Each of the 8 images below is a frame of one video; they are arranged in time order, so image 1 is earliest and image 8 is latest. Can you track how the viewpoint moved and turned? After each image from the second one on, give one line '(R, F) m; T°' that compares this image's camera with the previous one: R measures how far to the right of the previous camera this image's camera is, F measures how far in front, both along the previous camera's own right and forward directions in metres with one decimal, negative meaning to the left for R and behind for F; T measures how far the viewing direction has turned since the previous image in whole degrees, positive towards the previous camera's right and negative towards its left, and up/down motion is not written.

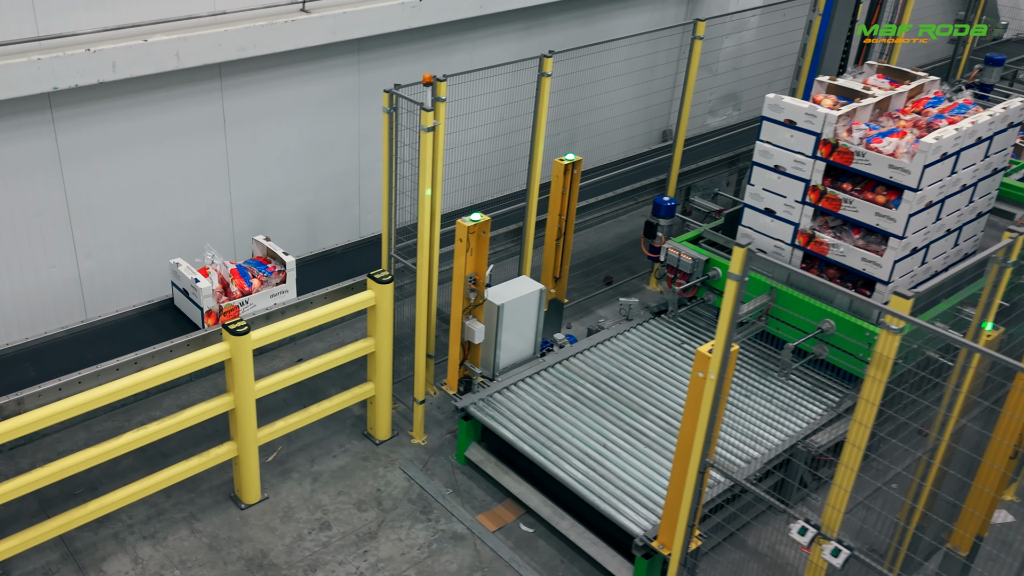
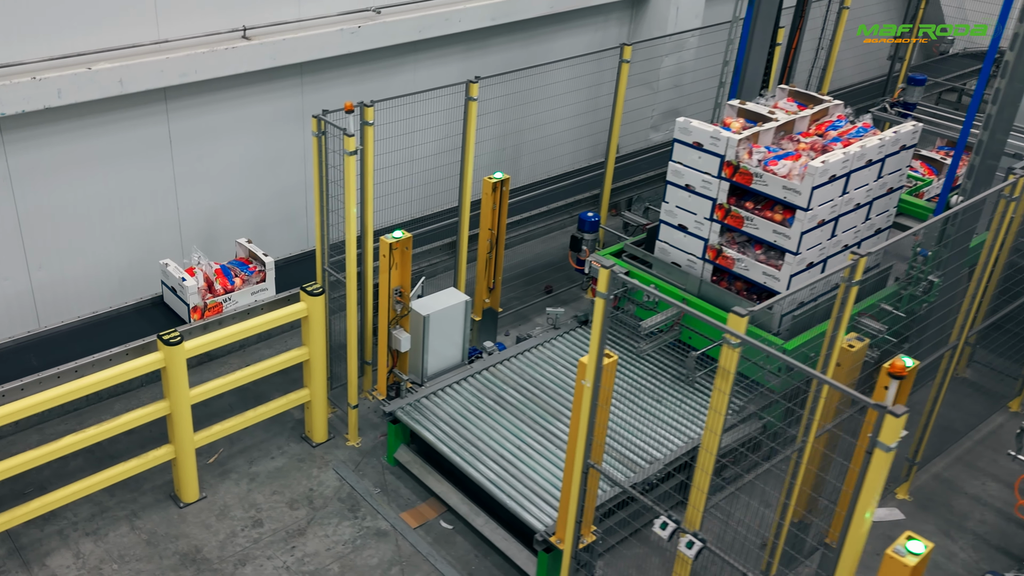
(+0.9, -0.4) m; 0°
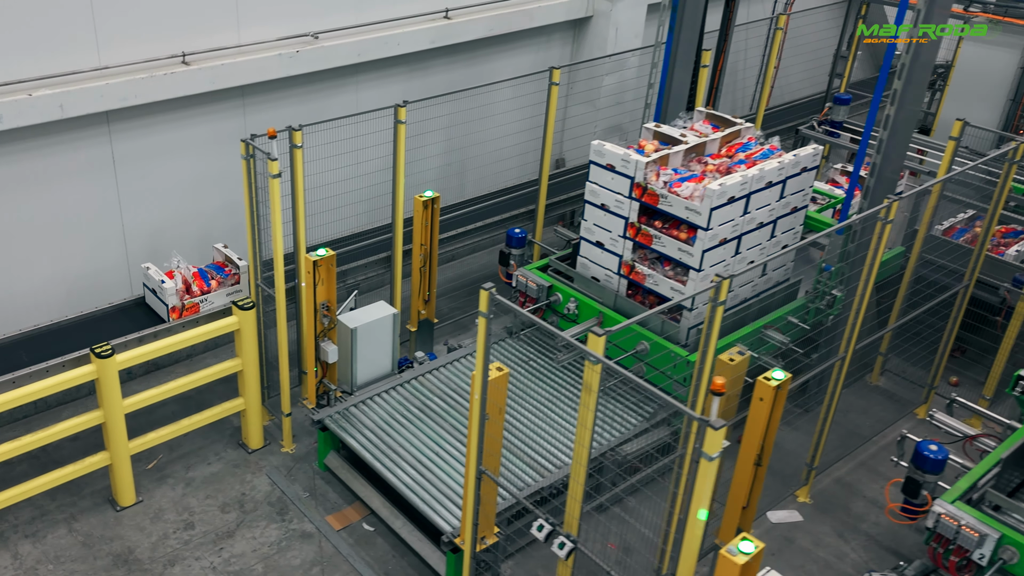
(+1.0, -0.4) m; 0°
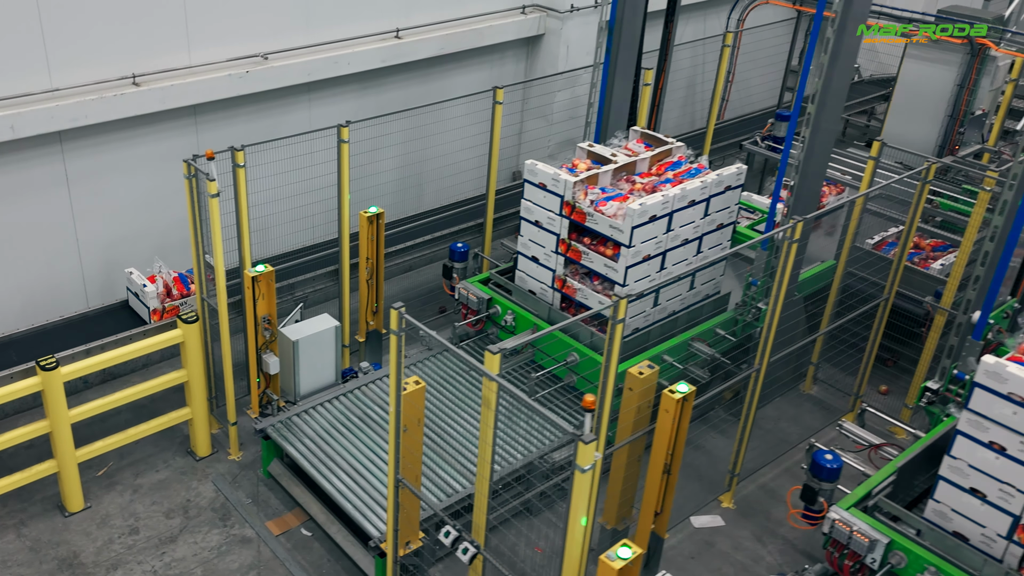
(+0.9, -0.3) m; 0°
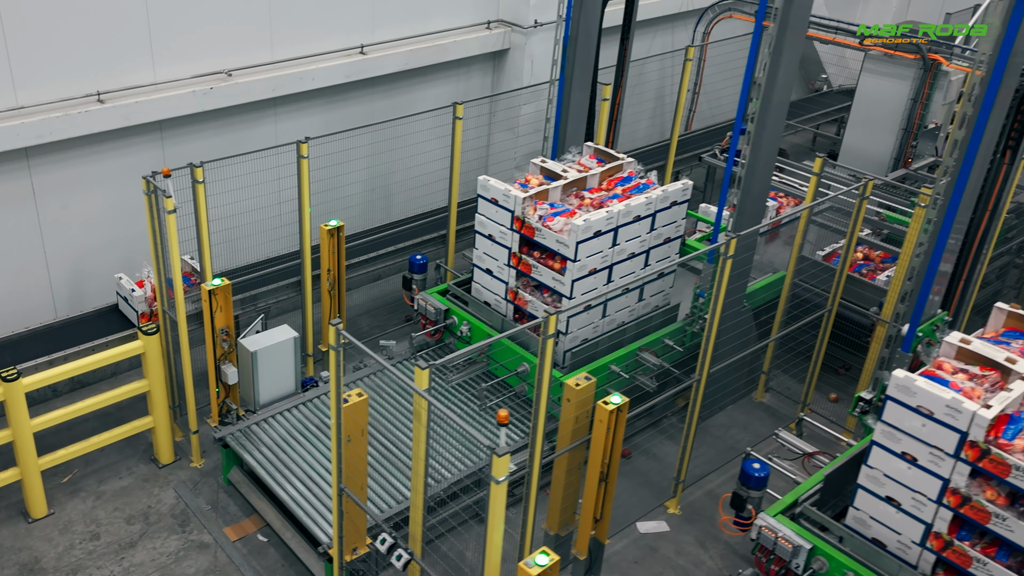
(+0.7, -0.2) m; 0°
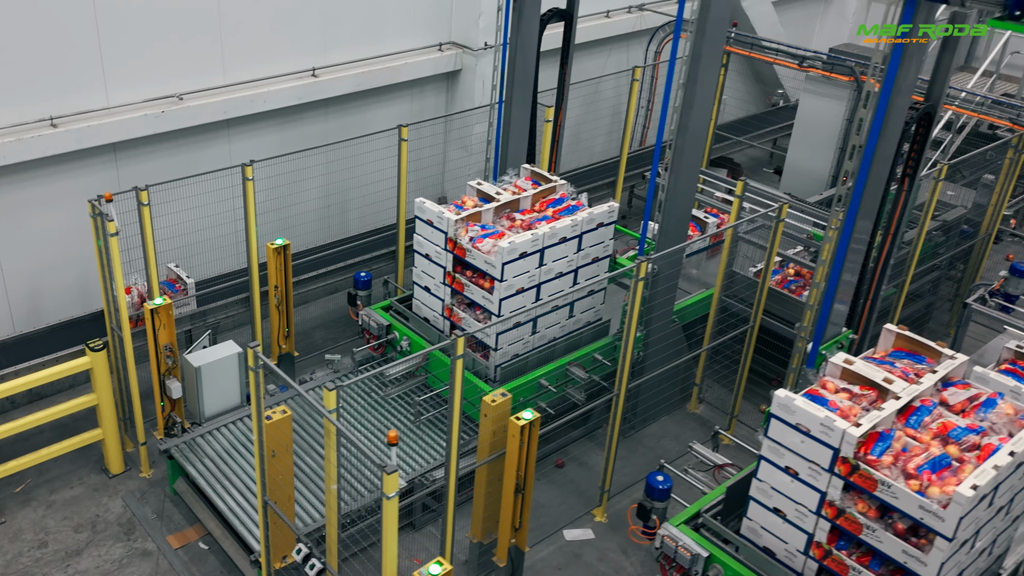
(+0.9, -0.3) m; 0°
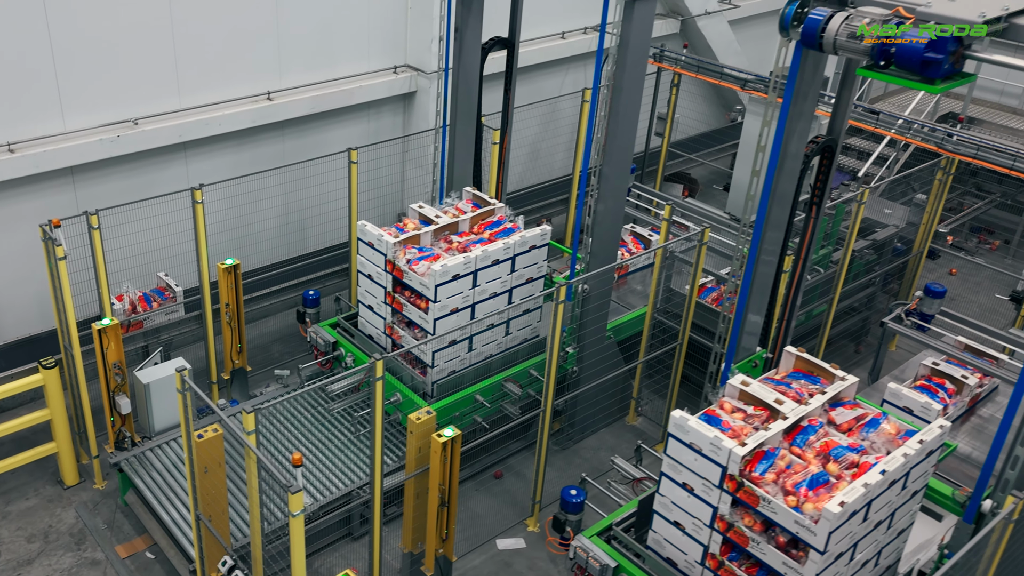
(+0.9, -0.4) m; 0°
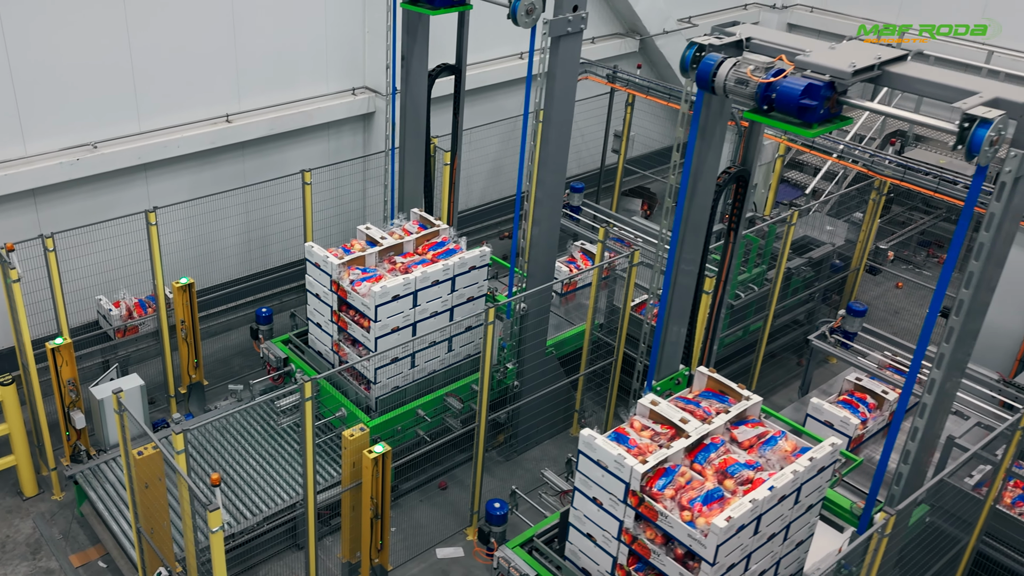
(+0.9, -0.4) m; 0°
